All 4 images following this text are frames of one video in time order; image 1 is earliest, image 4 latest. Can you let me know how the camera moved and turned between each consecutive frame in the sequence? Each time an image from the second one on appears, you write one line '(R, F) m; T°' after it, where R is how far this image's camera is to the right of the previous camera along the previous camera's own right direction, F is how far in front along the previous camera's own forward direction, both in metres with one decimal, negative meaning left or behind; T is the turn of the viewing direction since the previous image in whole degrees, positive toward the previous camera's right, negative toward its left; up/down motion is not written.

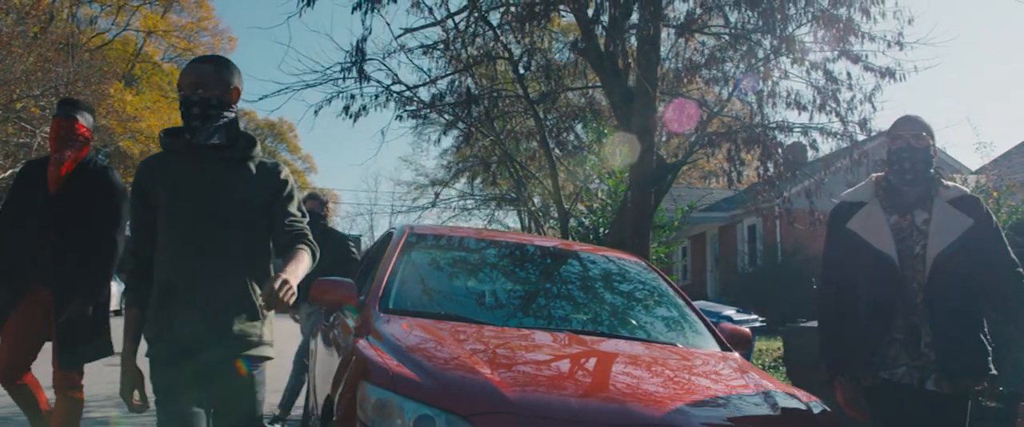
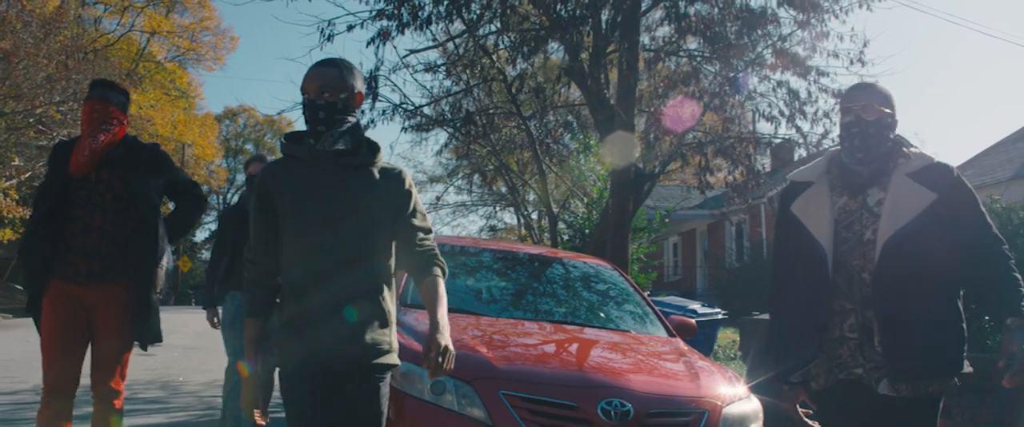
(0.0, -1.0) m; 0°
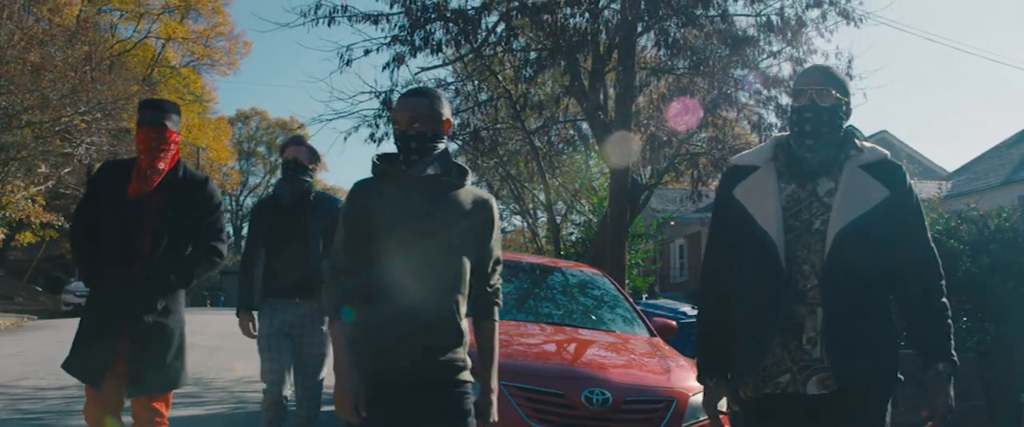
(+0.1, -0.7) m; -1°
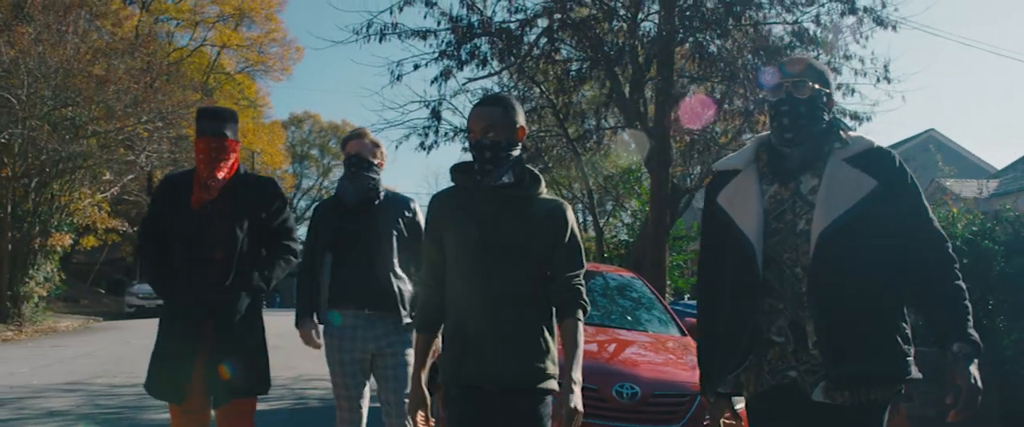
(+0.1, -0.4) m; -3°
